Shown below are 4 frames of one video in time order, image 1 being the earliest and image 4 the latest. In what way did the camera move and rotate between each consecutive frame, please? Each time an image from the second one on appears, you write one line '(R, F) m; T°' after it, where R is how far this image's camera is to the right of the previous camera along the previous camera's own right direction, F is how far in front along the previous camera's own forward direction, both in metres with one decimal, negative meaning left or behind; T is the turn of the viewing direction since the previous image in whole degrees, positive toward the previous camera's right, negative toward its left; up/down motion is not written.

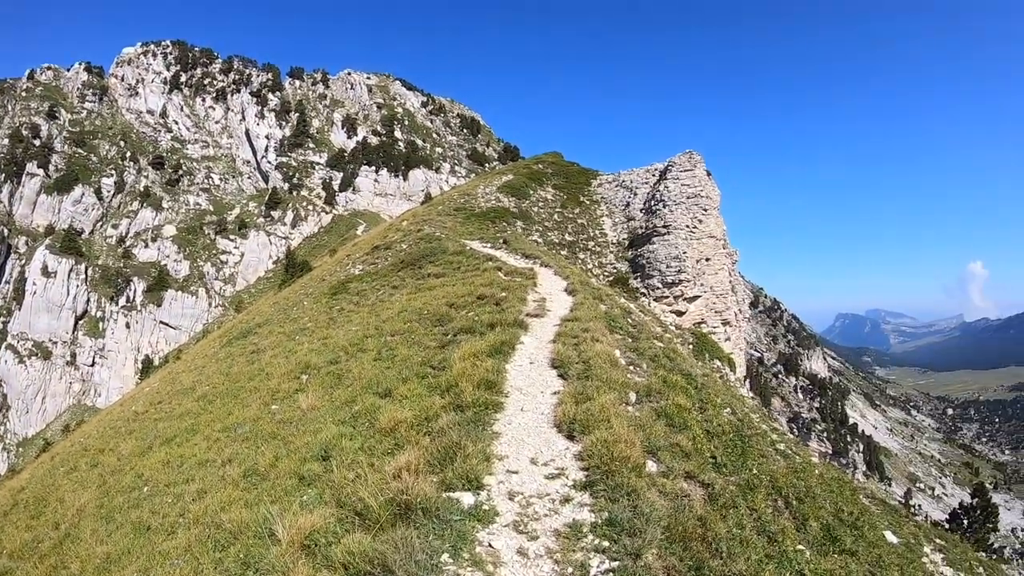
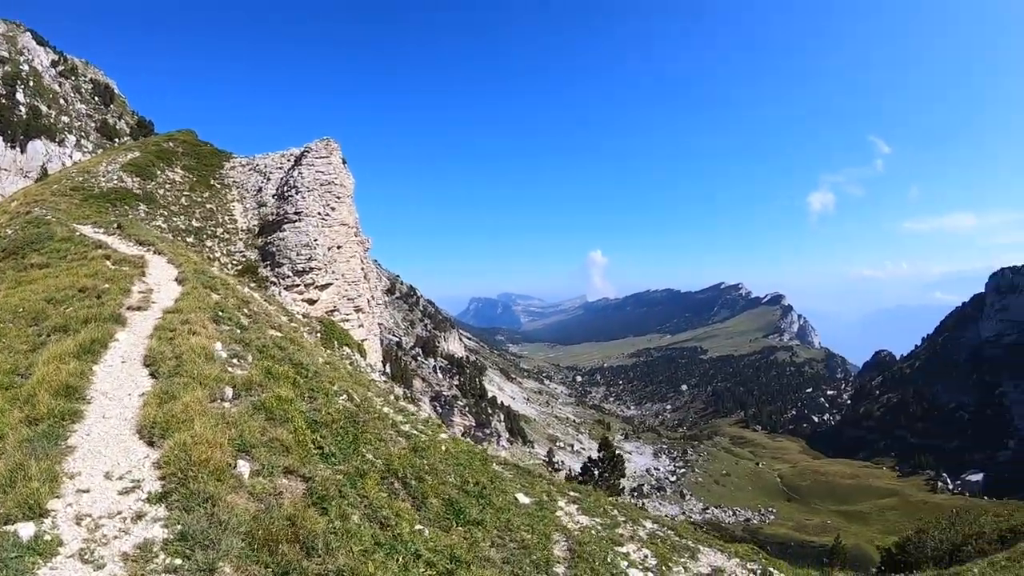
(+0.9, +0.8) m; +20°
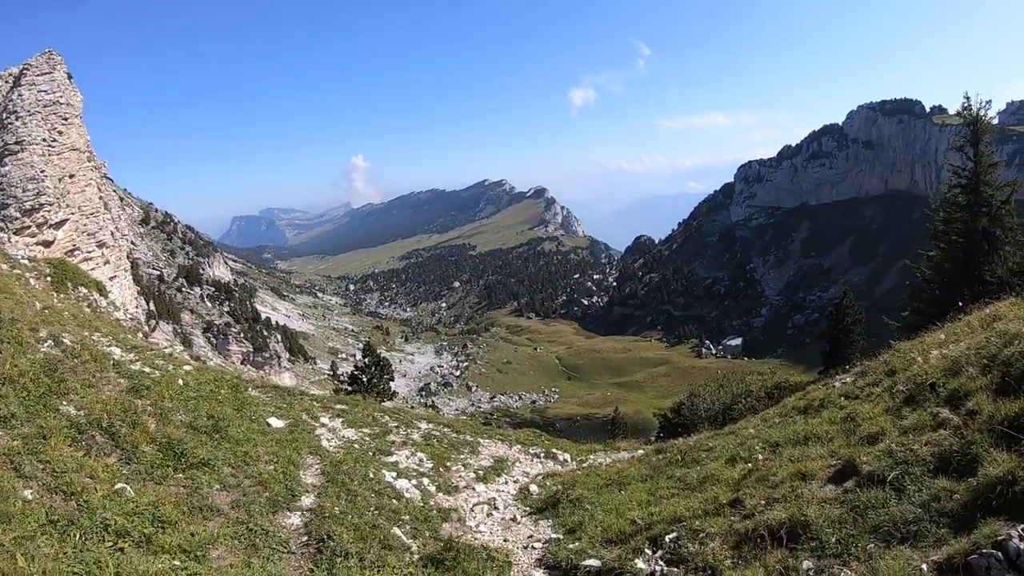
(+0.7, +2.0) m; +13°
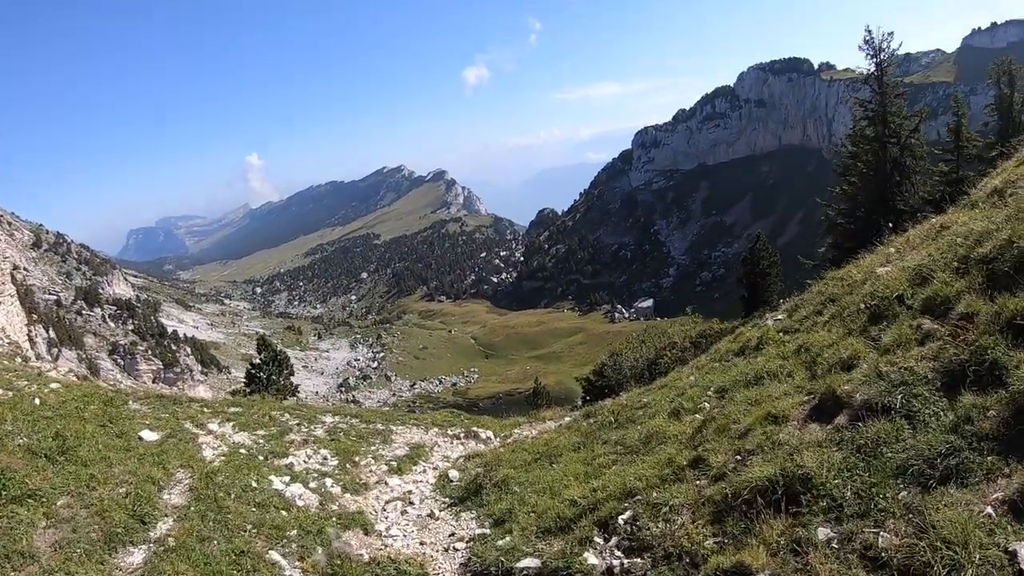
(+0.2, +2.6) m; +5°
